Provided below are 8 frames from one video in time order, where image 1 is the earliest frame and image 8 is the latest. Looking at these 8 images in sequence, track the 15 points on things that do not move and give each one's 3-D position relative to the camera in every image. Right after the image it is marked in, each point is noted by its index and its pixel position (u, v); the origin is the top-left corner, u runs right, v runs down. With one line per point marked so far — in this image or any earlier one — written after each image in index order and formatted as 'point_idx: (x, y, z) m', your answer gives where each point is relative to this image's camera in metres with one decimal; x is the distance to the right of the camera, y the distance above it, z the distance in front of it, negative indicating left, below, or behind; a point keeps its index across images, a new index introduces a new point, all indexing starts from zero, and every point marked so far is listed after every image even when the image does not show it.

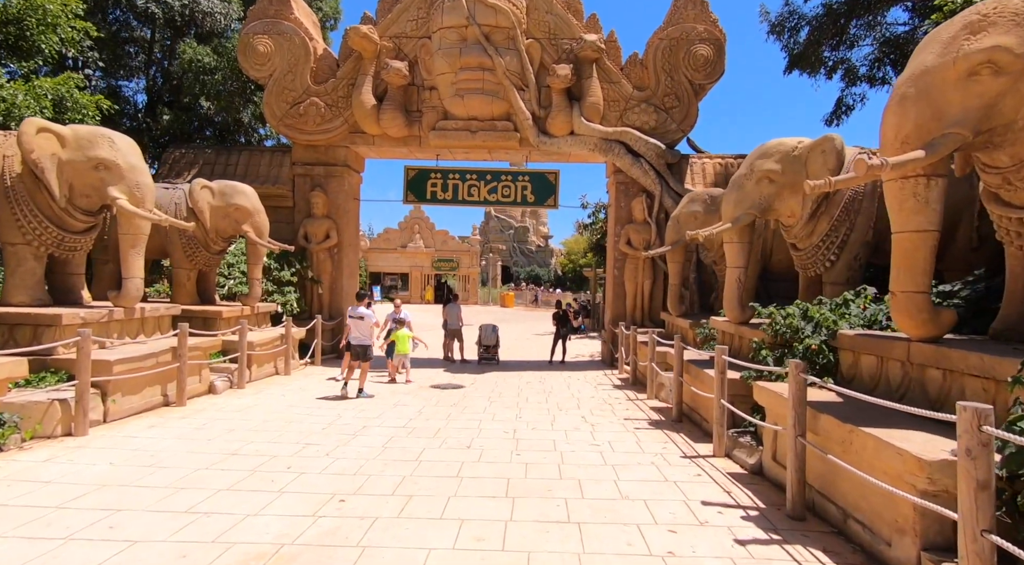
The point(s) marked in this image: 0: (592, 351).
0: (+1.2, -1.1, +9.1) m
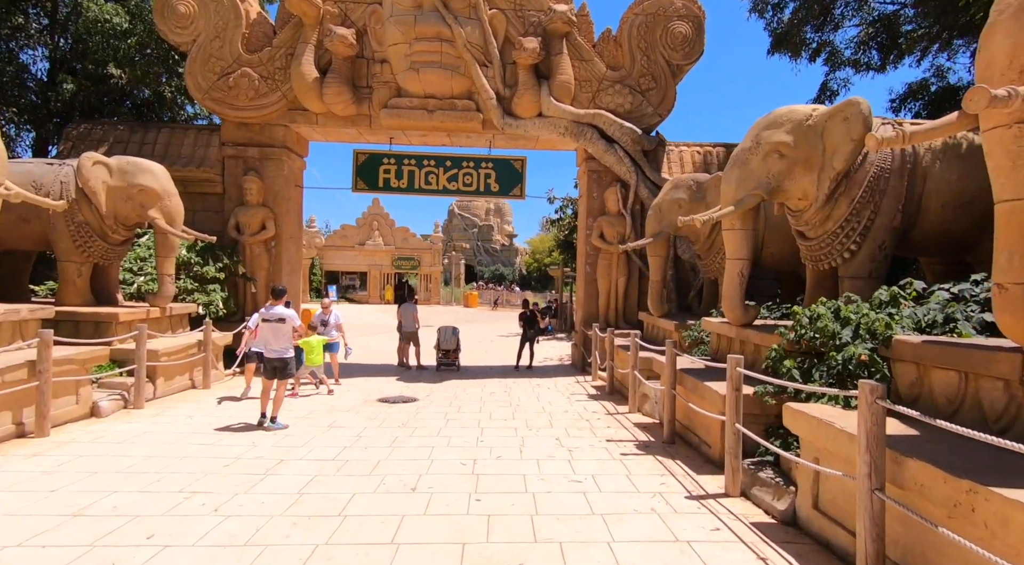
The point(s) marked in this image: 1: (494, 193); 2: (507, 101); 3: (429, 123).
0: (+0.7, -1.0, +8.5) m
1: (-0.2, +1.2, +7.7) m
2: (-0.1, +2.3, +7.4) m
3: (-1.0, +2.0, +7.4) m
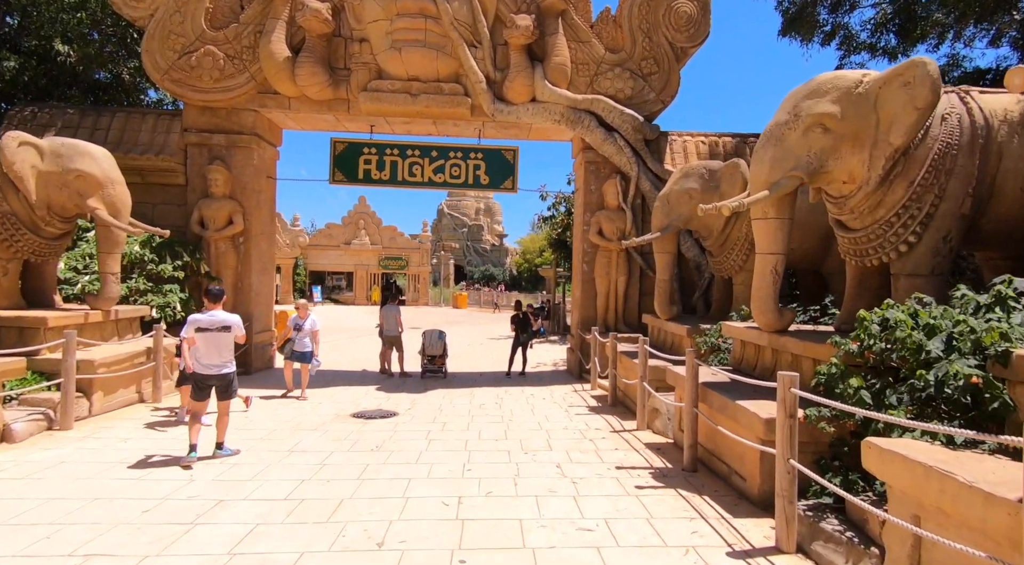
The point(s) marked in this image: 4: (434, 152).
0: (+0.6, -1.0, +7.9) m
1: (-0.3, +1.2, +7.2) m
2: (-0.2, +2.3, +6.9) m
3: (-1.1, +2.0, +6.8) m
4: (-0.9, +1.6, +7.2) m
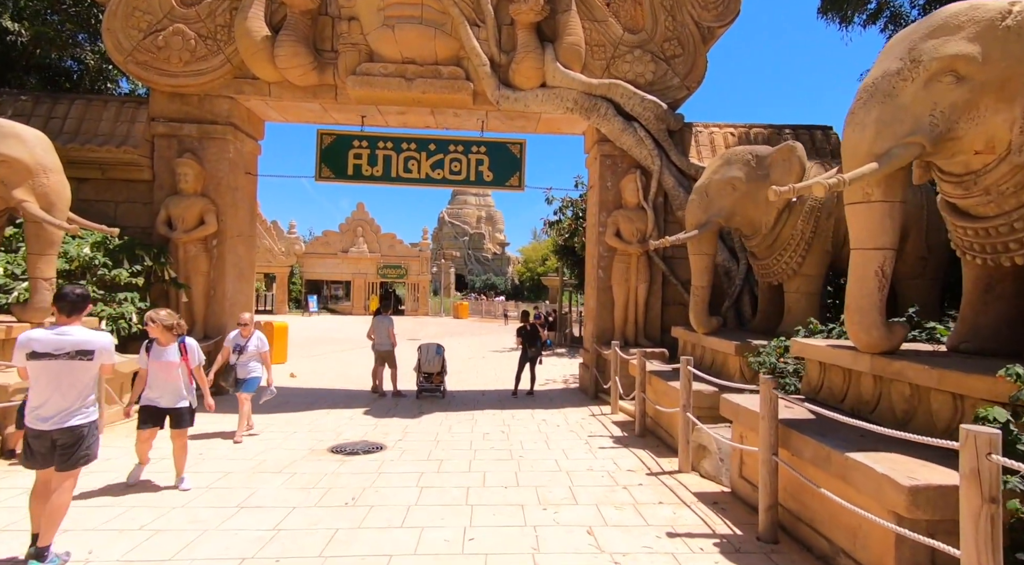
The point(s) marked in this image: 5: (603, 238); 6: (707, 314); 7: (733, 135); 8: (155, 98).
0: (+0.6, -1.1, +7.2) m
1: (-0.3, +1.1, +6.5) m
2: (-0.1, +2.2, +6.2) m
3: (-1.0, +1.9, +6.1) m
4: (-0.9, +1.5, +6.5) m
5: (+0.9, +0.5, +6.1) m
6: (+1.3, -0.2, +4.1) m
7: (+2.3, +1.6, +6.4) m
8: (-3.8, +2.0, +6.5) m
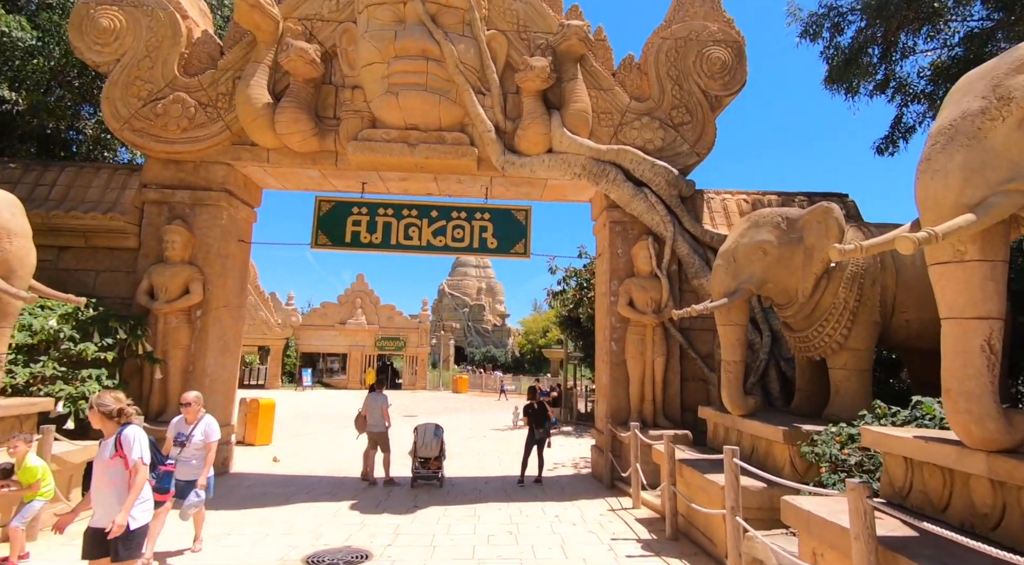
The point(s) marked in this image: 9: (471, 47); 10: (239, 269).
0: (+0.7, -1.9, +6.6) m
1: (-0.2, +0.3, +6.1) m
2: (0.0, +1.5, +6.0) m
3: (-1.0, +1.2, +5.9) m
4: (-0.8, +0.7, +6.2) m
5: (+1.0, -0.2, +5.7) m
6: (+1.4, -0.7, +3.7) m
7: (+2.4, +0.8, +6.2) m
8: (-3.8, +1.2, +6.3) m
9: (-0.4, +2.4, +6.1) m
10: (-3.0, +0.1, +6.6) m
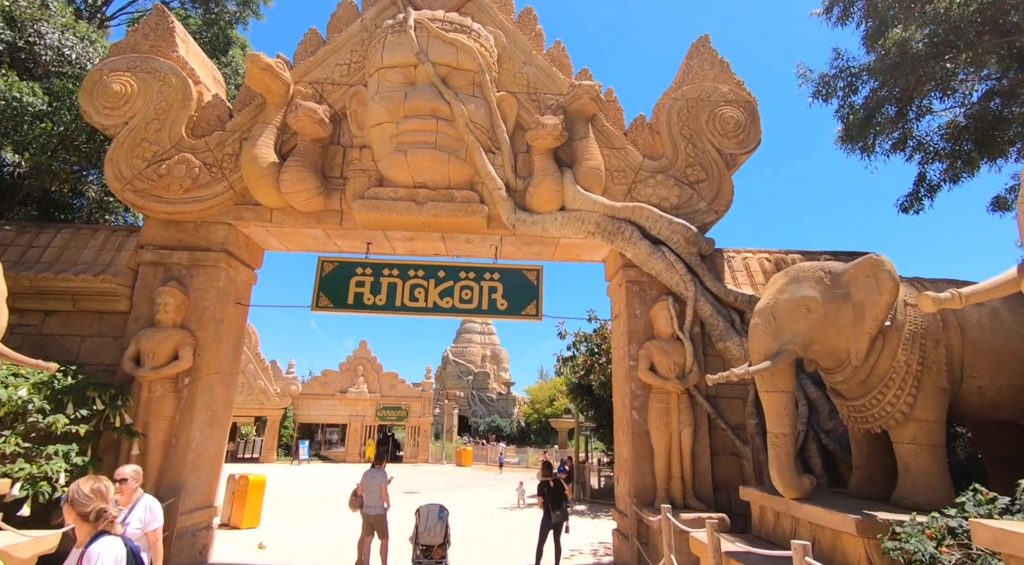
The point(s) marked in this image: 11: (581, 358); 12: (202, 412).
0: (+0.8, -2.6, +6.0) m
1: (-0.1, -0.3, +5.8) m
2: (+0.1, +0.9, +5.8) m
3: (-0.9, +0.6, +5.7) m
4: (-0.7, +0.1, +5.9) m
5: (+1.1, -0.8, +5.3) m
6: (+1.5, -1.0, +3.2) m
7: (+2.5, +0.2, +5.8) m
8: (-3.7, +0.6, +6.1) m
9: (-0.3, +1.7, +5.9) m
10: (-2.9, -0.5, +6.2) m
11: (+1.3, -1.4, +10.8) m
12: (-2.8, -1.2, +5.5) m
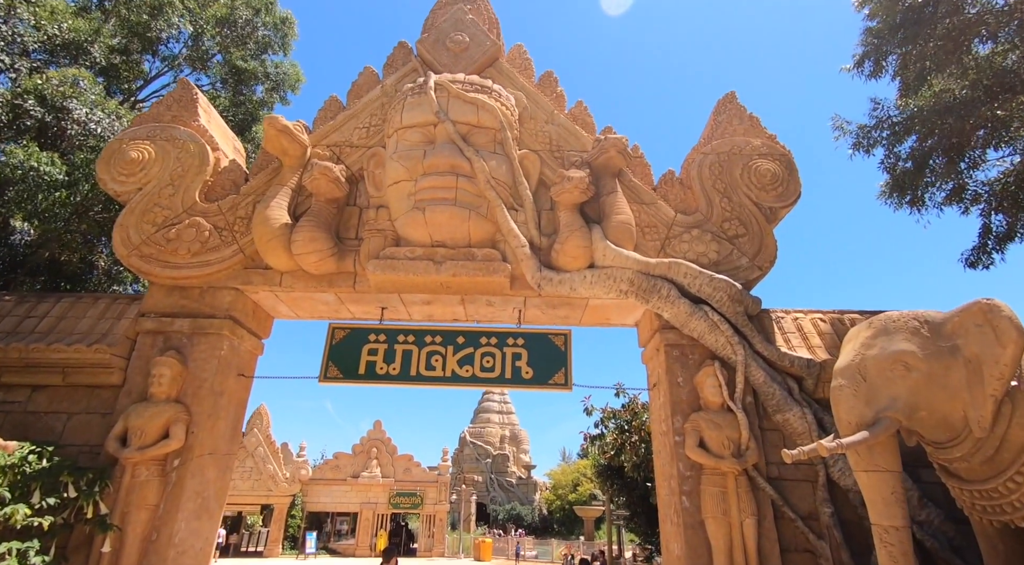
0: (+1.1, -3.2, +5.1) m
1: (+0.1, -0.9, +5.2) m
2: (+0.3, +0.3, +5.4) m
3: (-0.7, 0.0, +5.2) m
4: (-0.5, -0.5, +5.4) m
5: (+1.3, -1.3, +4.6) m
6: (+1.6, -1.2, +2.5) m
7: (+2.7, -0.3, +5.3) m
8: (-3.4, -0.1, +5.7) m
9: (-0.1, +1.1, +5.6) m
10: (-2.6, -1.2, +5.7) m
11: (+1.6, -2.6, +10.0) m
12: (-2.6, -1.8, +4.9) m
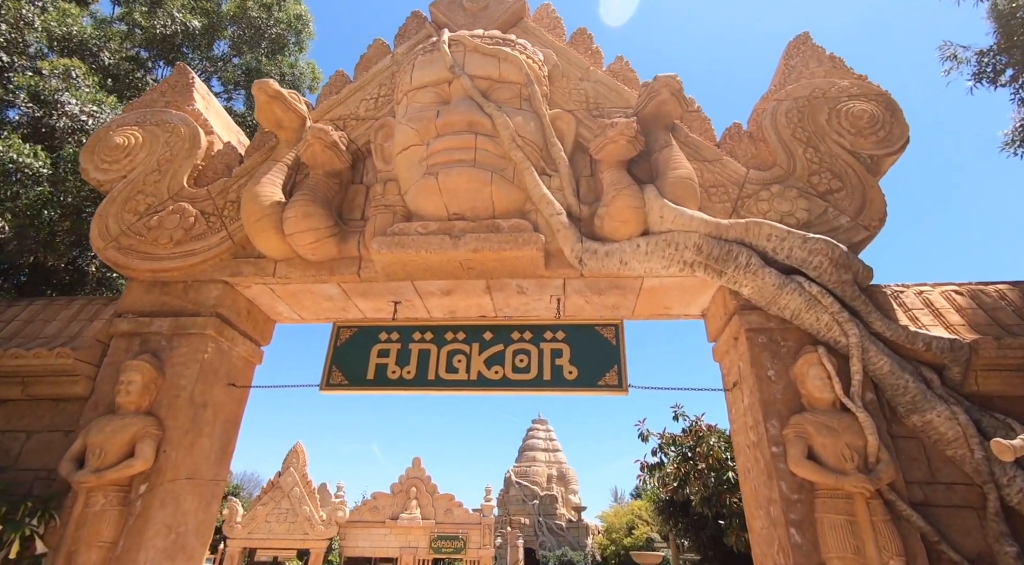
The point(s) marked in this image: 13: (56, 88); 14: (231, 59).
0: (+1.4, -2.9, +3.8) m
1: (+0.4, -0.7, +4.1) m
2: (+0.5, +0.5, +4.3) m
3: (-0.4, +0.2, +4.2) m
4: (-0.2, -0.4, +4.4) m
5: (+1.5, -1.0, +3.4) m
6: (+1.7, -0.8, +1.3) m
7: (+3.0, -0.1, +4.0) m
8: (-3.1, -0.1, +4.9) m
9: (+0.2, +1.3, +4.7) m
10: (-2.3, -1.1, +4.8) m
11: (+2.3, -2.7, +8.6) m
12: (-2.3, -1.7, +3.9) m
13: (-4.8, +2.1, +6.3) m
14: (-4.3, +3.4, +9.1) m
